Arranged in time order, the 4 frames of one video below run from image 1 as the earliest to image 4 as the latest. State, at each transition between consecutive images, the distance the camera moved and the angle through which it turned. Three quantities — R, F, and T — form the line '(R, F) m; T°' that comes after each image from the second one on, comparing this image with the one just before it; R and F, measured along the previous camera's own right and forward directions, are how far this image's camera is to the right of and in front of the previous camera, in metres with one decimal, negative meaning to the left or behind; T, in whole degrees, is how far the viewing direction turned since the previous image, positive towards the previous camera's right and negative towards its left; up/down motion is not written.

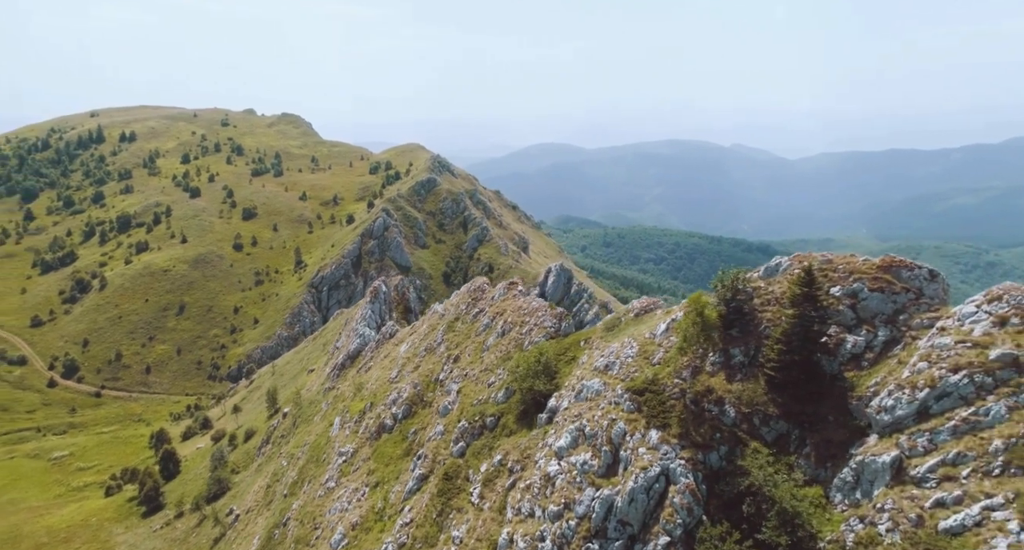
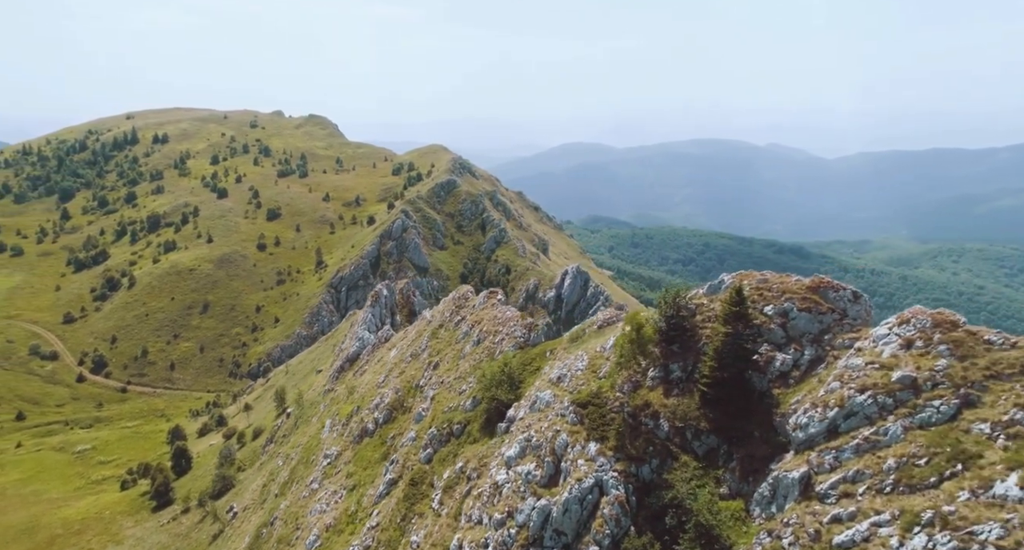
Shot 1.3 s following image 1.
(+5.2, -1.5) m; -2°
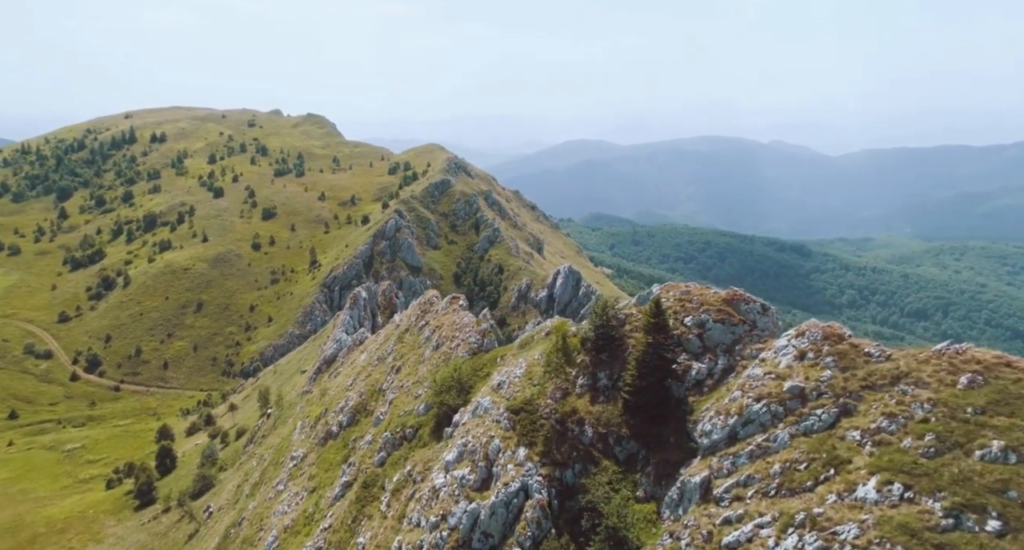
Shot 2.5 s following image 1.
(+4.5, -1.7) m; 0°
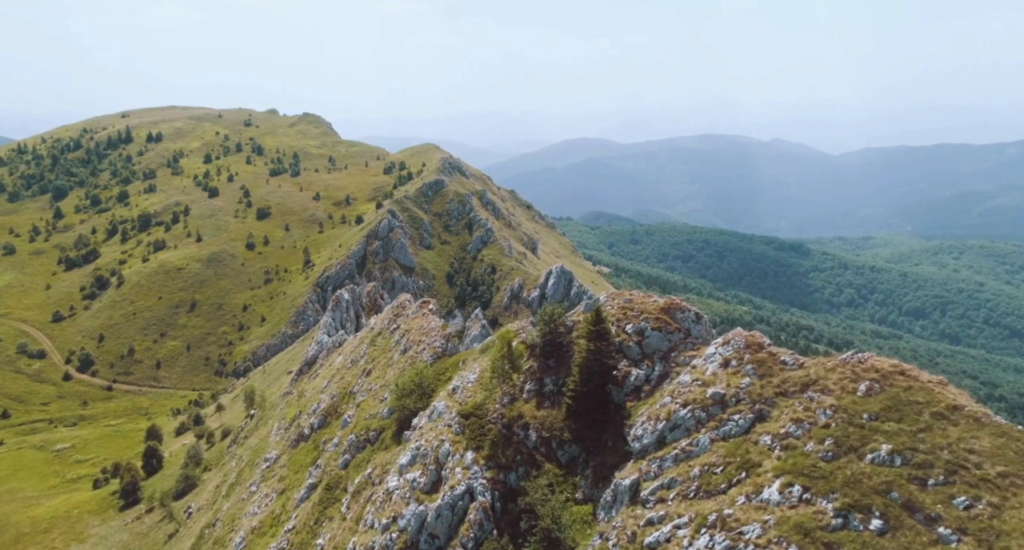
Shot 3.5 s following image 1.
(+3.5, -1.4) m; 0°
